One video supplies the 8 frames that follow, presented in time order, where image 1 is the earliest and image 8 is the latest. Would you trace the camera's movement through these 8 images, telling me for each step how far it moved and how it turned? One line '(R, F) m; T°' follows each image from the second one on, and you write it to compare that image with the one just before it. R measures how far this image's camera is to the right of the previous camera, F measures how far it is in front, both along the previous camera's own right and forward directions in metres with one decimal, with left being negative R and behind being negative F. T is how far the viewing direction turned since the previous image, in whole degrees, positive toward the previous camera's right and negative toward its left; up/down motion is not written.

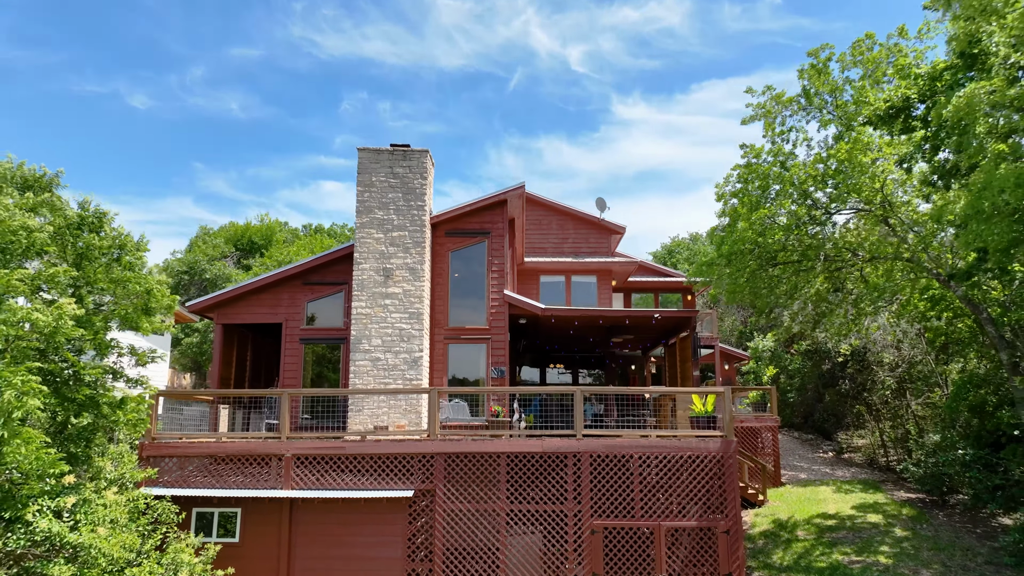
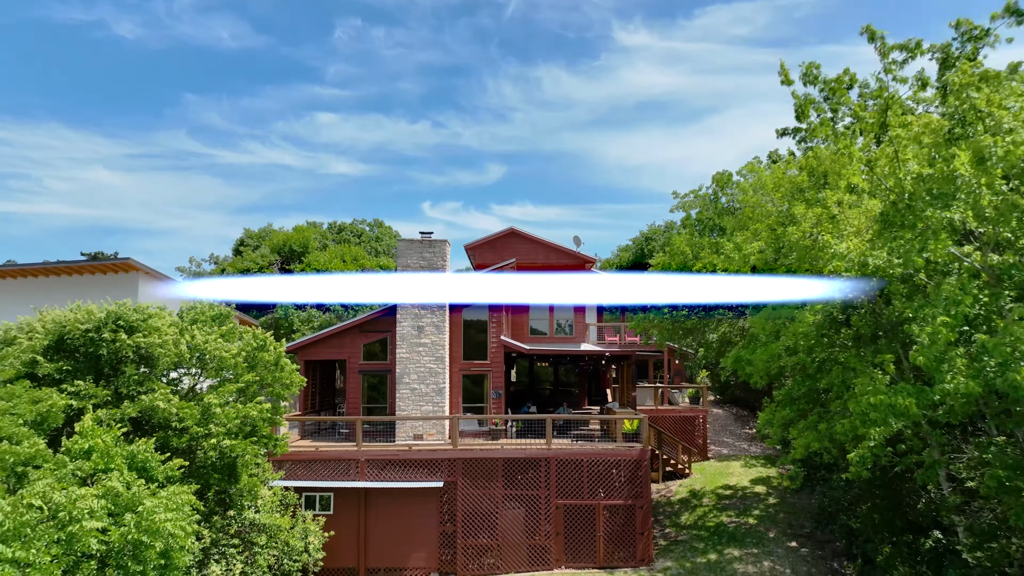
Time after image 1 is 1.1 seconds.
(+0.1, -3.0) m; 0°
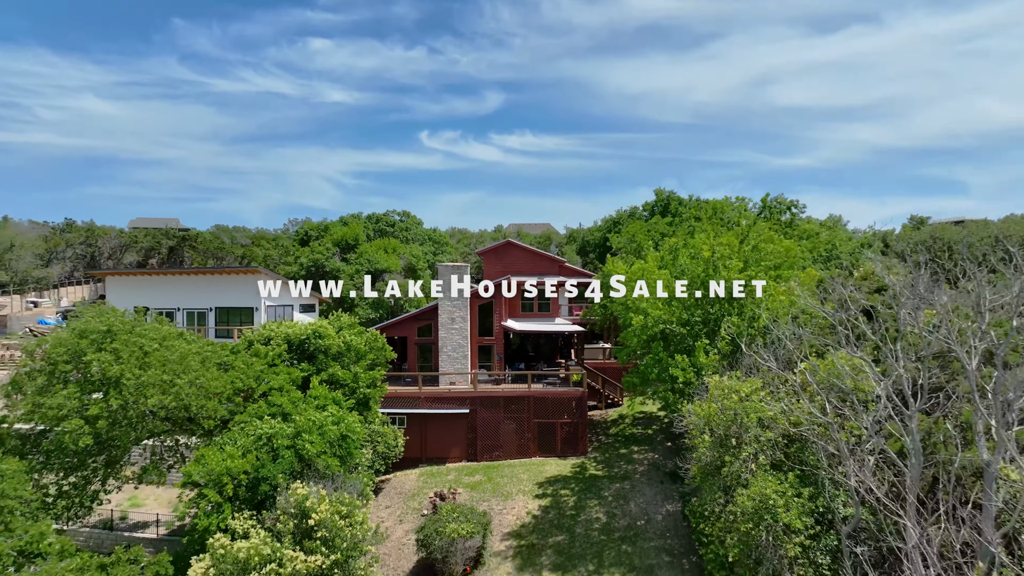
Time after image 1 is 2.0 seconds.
(0.0, -6.4) m; 0°
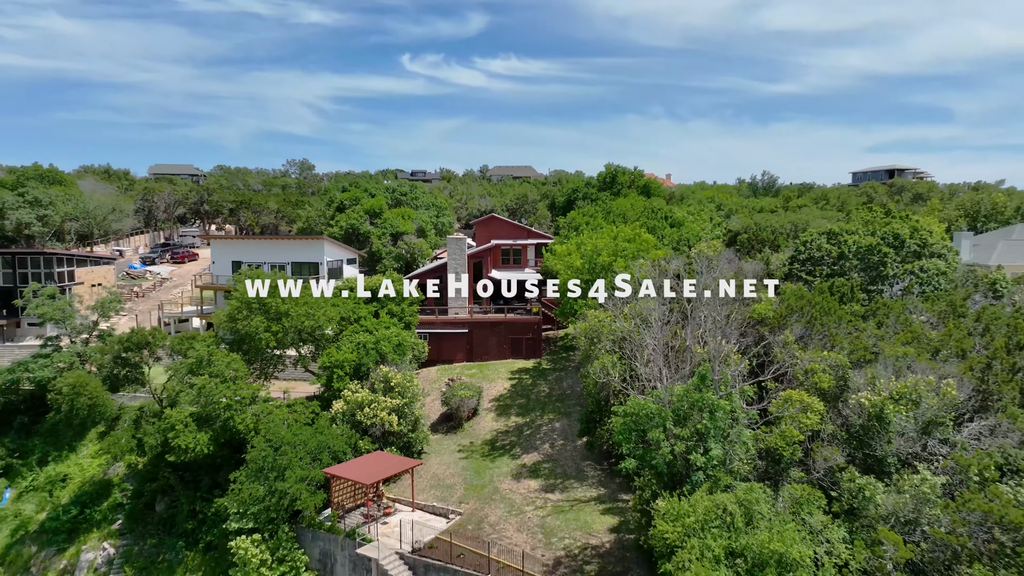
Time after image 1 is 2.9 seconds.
(+0.1, -9.0) m; +1°
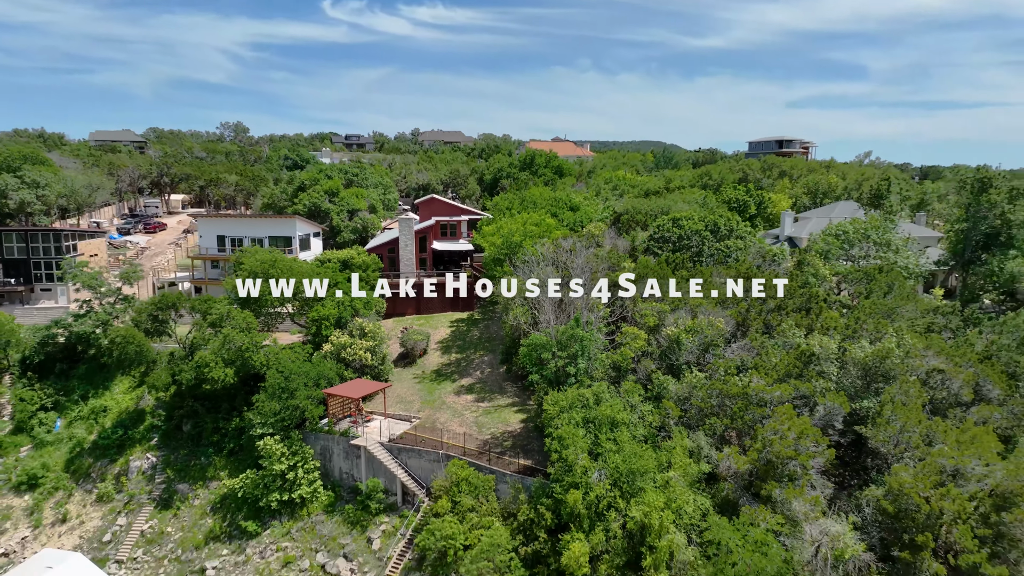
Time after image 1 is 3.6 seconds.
(-0.4, -7.3) m; +5°
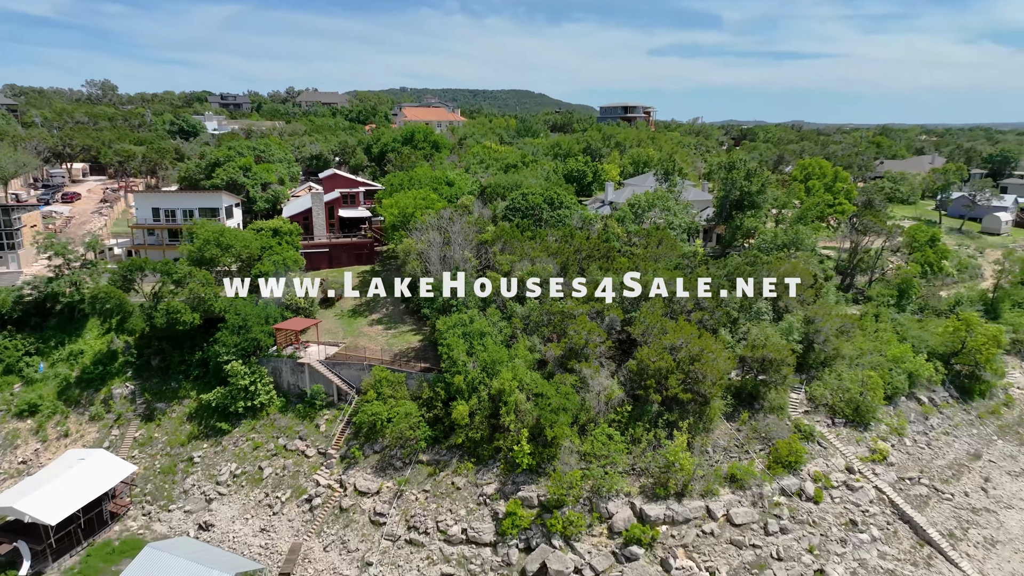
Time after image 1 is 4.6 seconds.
(-1.1, -9.8) m; +10°
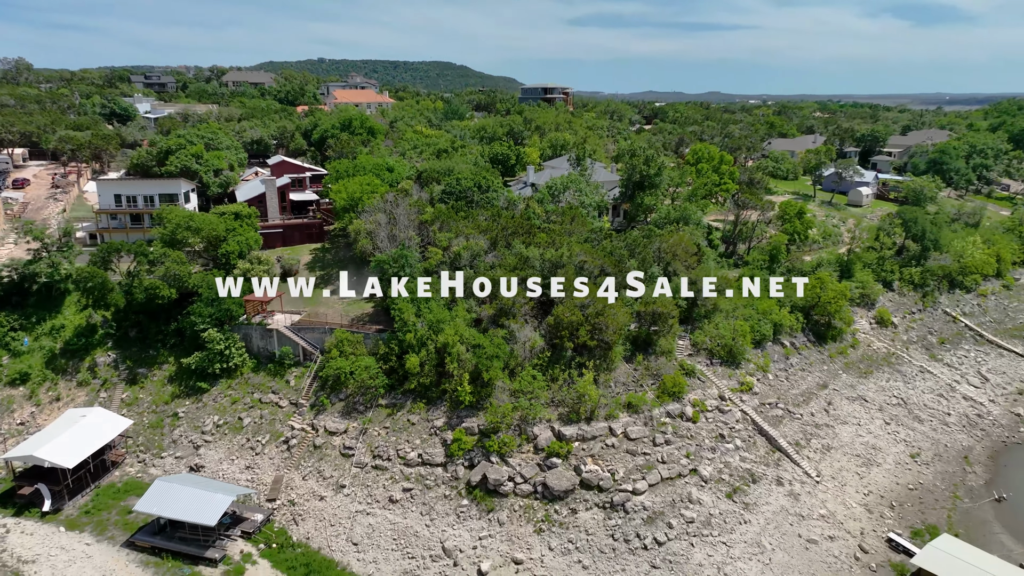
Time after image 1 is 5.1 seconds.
(-0.6, -6.0) m; +6°
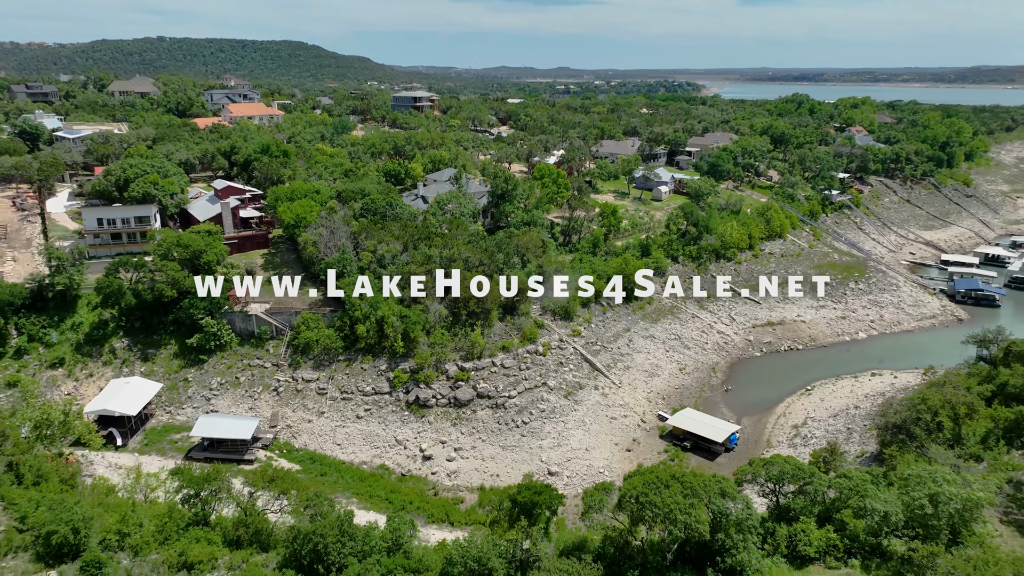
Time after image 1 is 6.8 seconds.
(-3.4, -17.5) m; +11°
